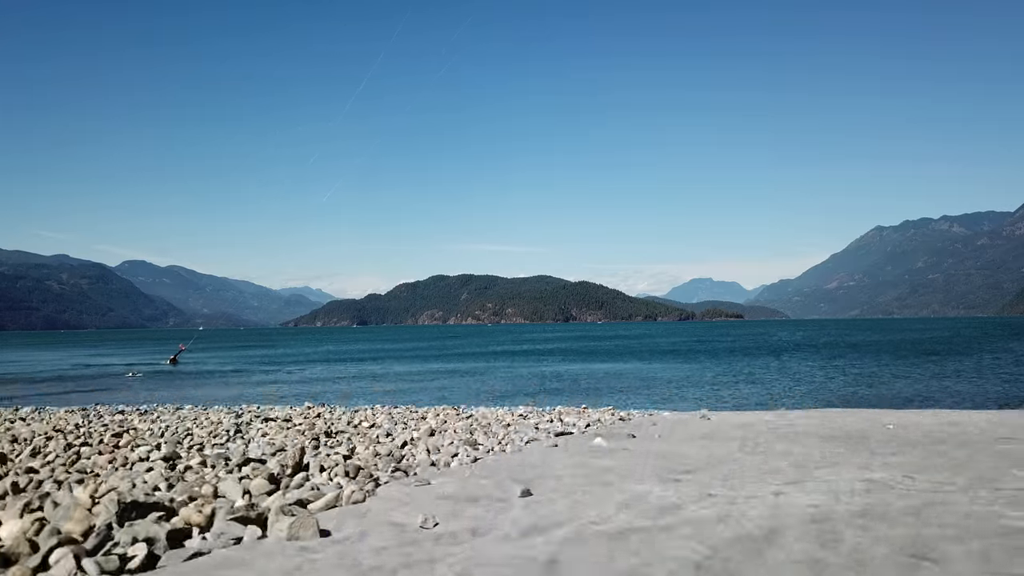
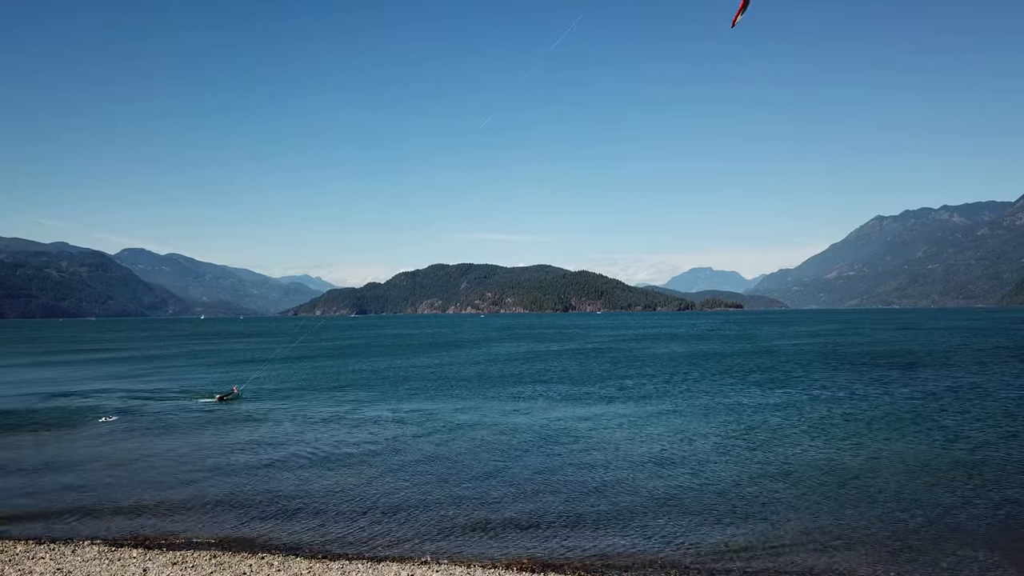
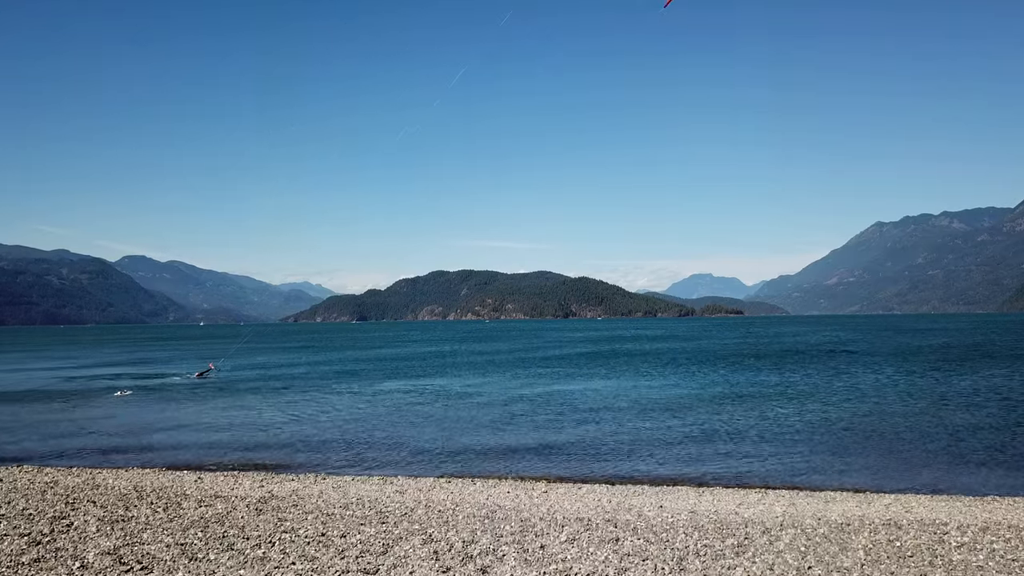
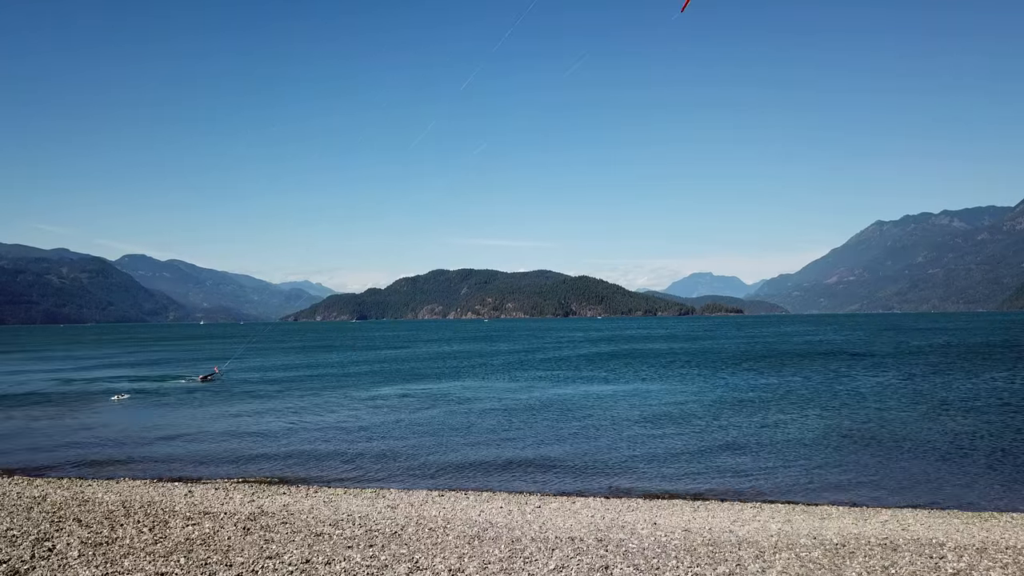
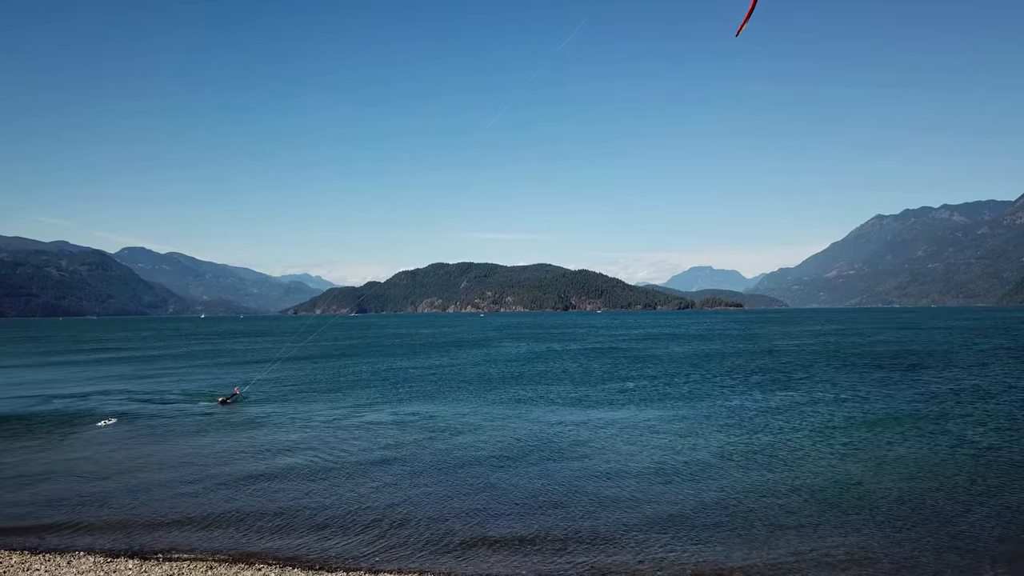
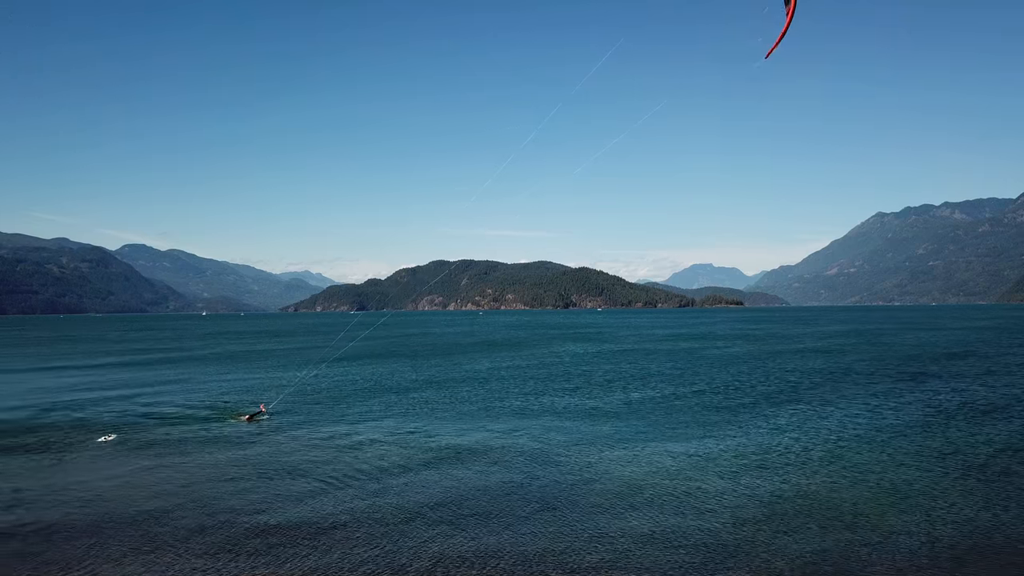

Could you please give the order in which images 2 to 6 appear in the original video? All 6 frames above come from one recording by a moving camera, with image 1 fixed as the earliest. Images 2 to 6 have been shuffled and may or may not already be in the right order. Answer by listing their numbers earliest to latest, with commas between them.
3, 4, 2, 5, 6
